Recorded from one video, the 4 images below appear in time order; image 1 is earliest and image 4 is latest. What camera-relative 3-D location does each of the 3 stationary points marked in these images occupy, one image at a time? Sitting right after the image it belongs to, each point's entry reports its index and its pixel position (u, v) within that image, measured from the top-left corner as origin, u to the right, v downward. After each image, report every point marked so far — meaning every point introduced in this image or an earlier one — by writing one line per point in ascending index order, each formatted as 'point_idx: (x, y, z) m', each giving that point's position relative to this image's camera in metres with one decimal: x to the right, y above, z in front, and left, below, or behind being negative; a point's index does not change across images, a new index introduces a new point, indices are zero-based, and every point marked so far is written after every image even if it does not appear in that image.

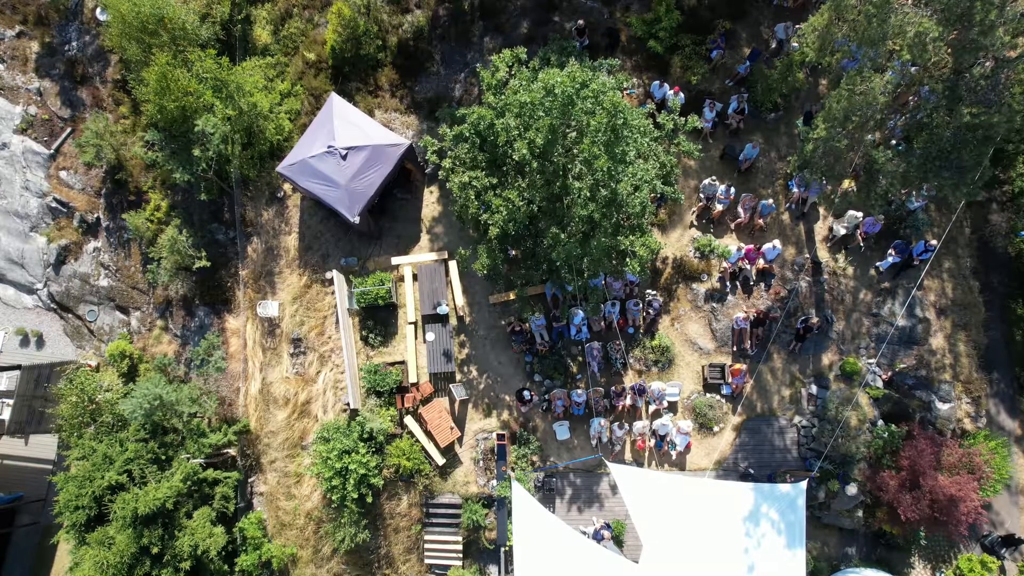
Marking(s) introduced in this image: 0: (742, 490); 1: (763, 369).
0: (+7.3, -6.4, +16.6) m
1: (+9.4, -3.0, +19.5) m
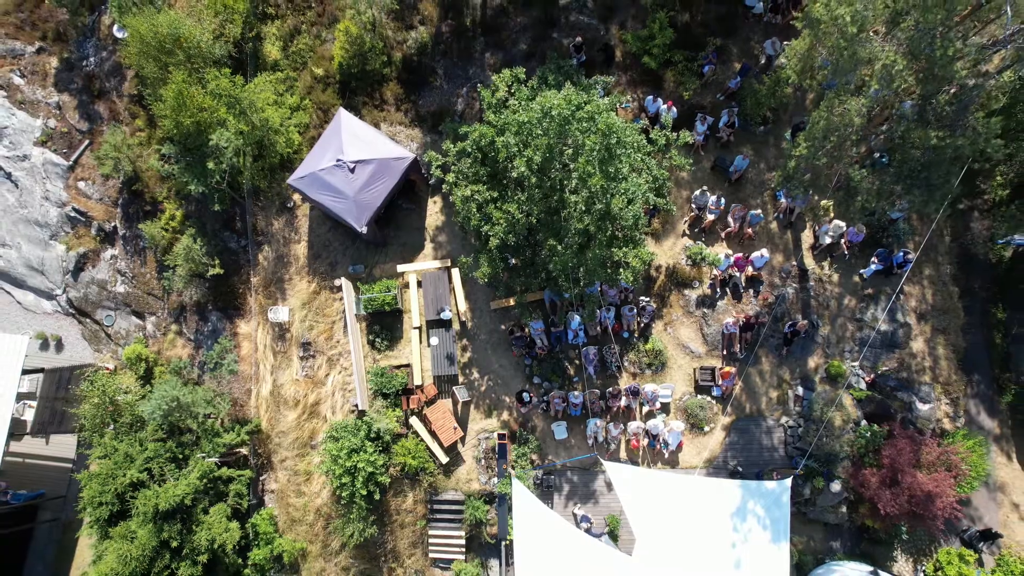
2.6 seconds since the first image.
0: (+7.3, -6.7, +17.5) m
1: (+9.4, -3.3, +20.4) m
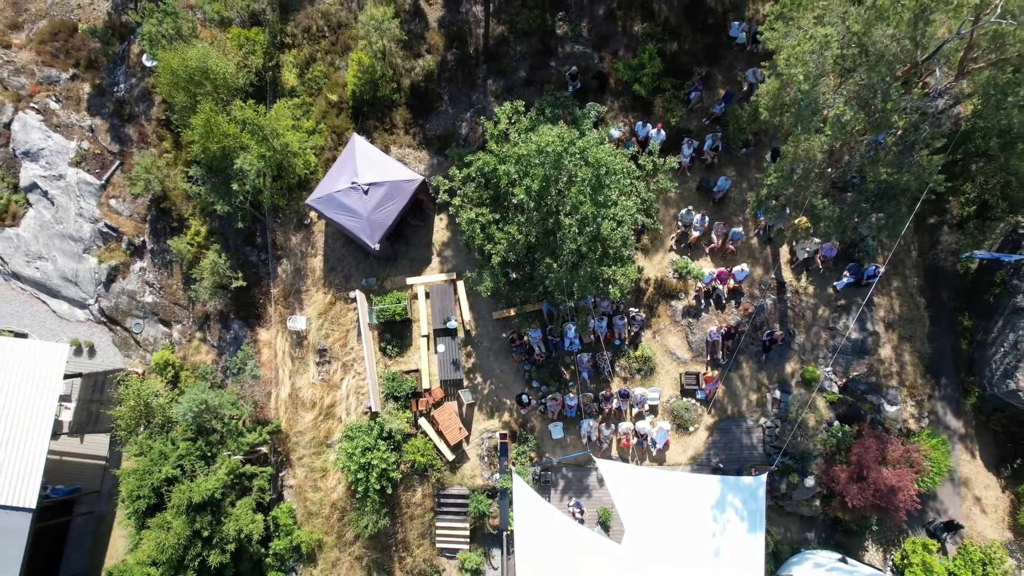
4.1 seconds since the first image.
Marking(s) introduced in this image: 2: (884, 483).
0: (+7.4, -7.2, +19.3) m
1: (+9.5, -3.7, +22.2) m
2: (+14.1, -7.4, +19.7) m
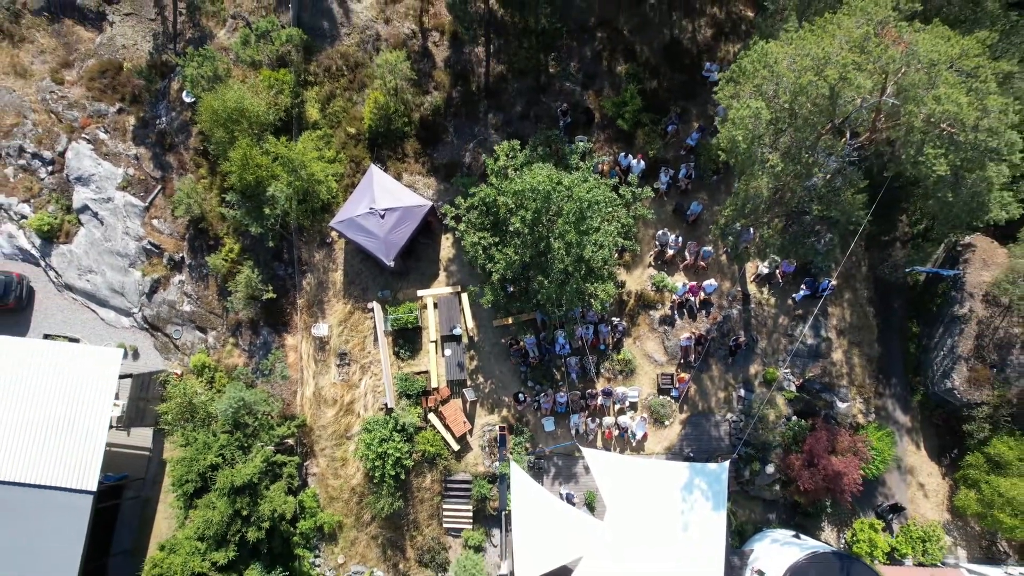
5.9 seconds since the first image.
0: (+7.3, -7.7, +22.4) m
1: (+9.3, -4.3, +25.3) m
2: (+14.0, -8.0, +22.8) m
